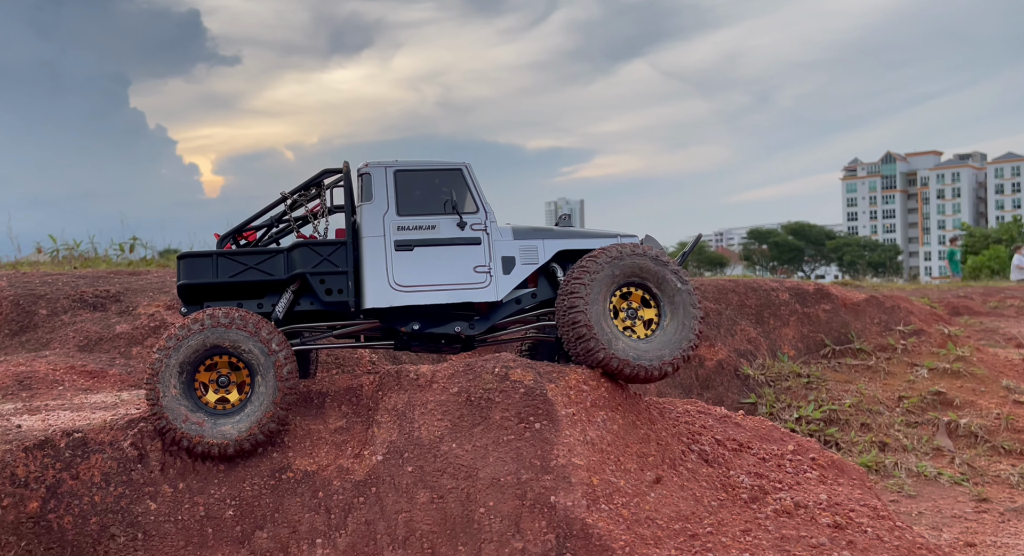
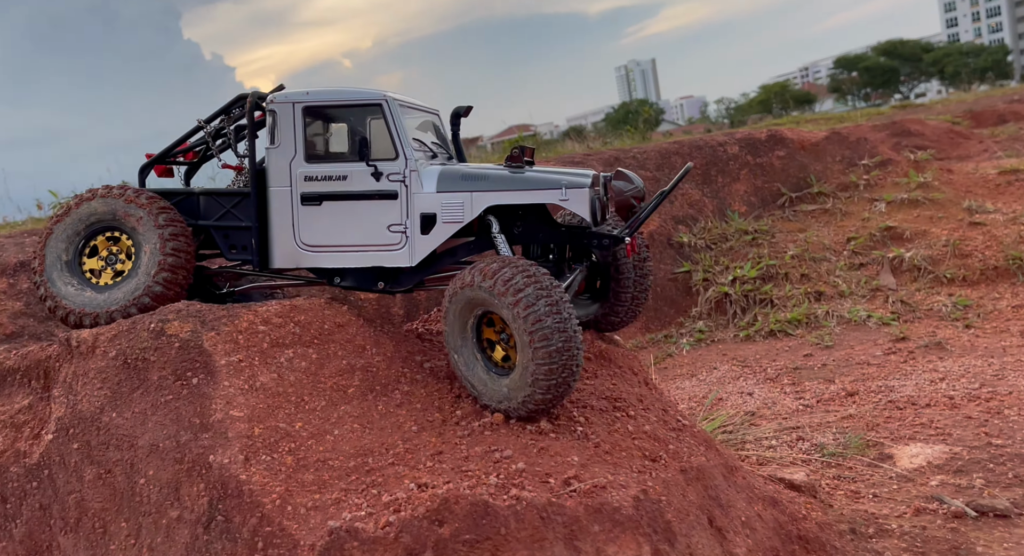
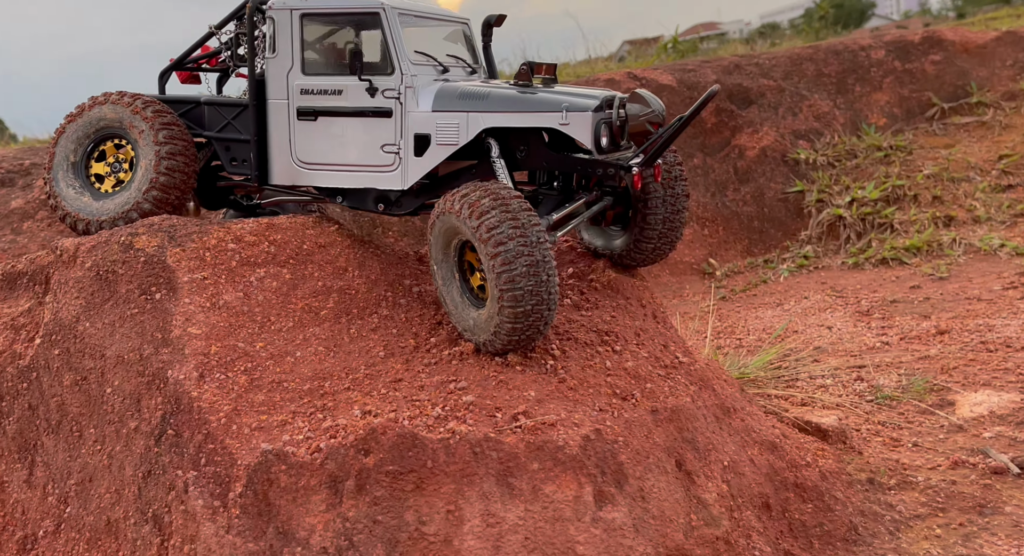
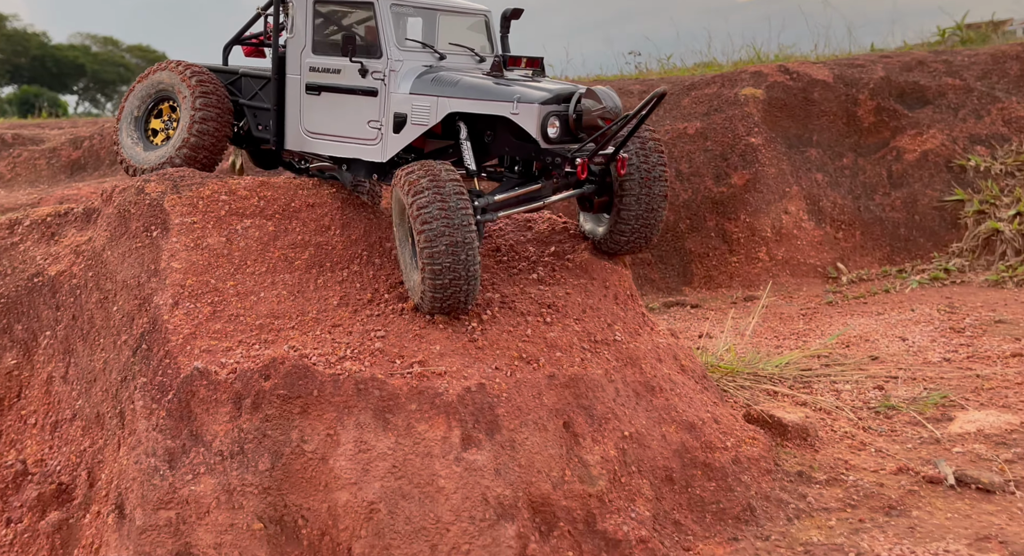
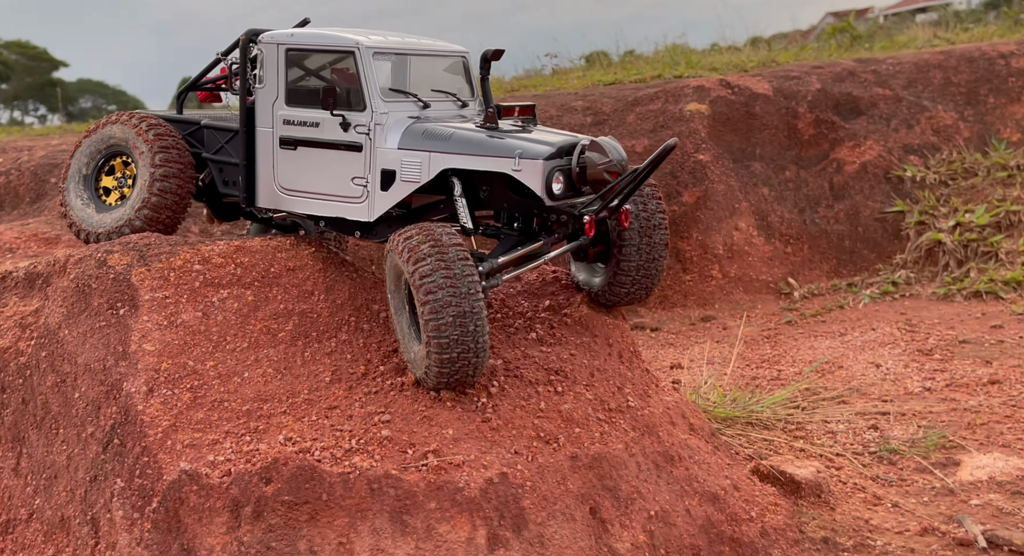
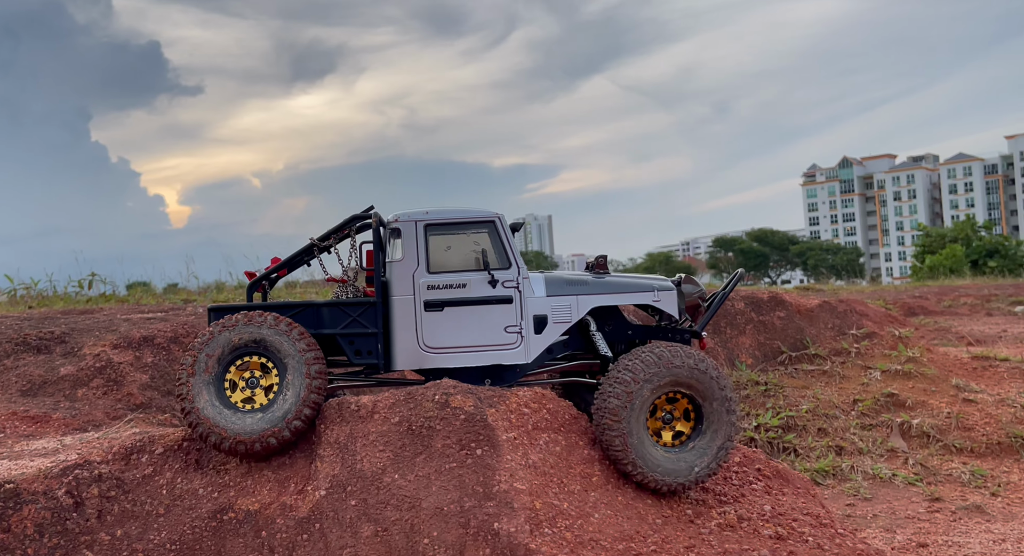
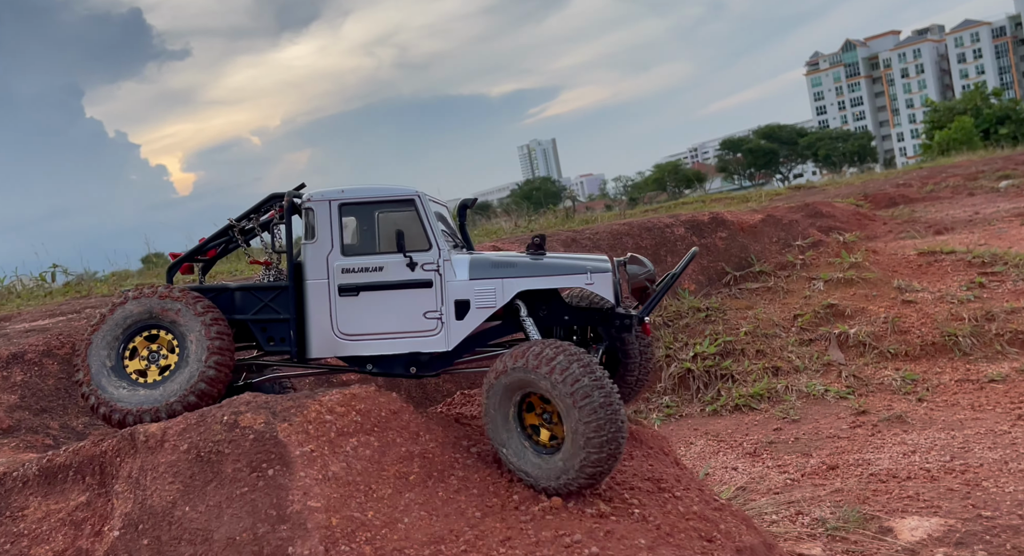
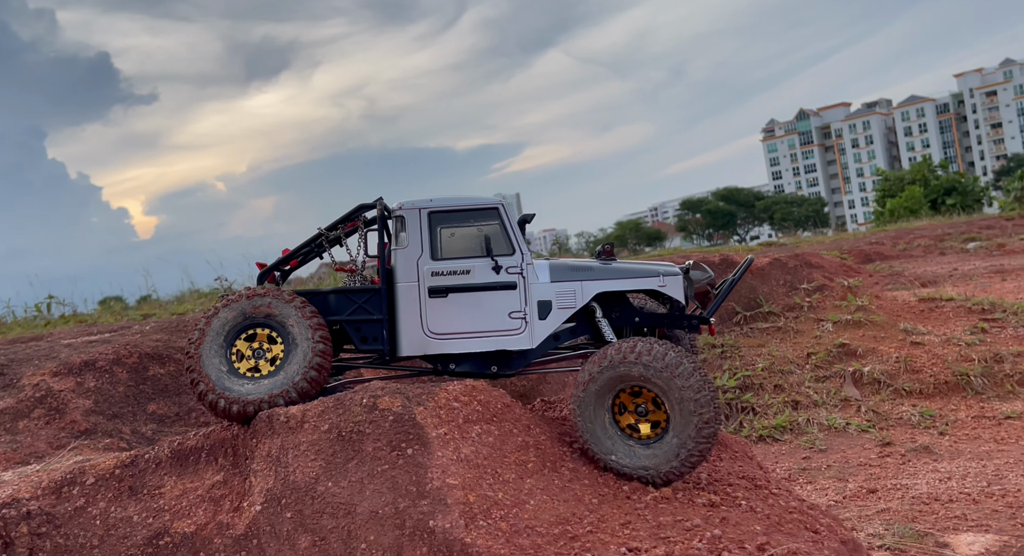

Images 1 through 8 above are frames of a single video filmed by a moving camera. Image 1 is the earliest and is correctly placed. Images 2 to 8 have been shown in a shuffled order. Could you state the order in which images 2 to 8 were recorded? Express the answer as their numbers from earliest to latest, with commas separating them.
6, 8, 7, 2, 3, 5, 4
